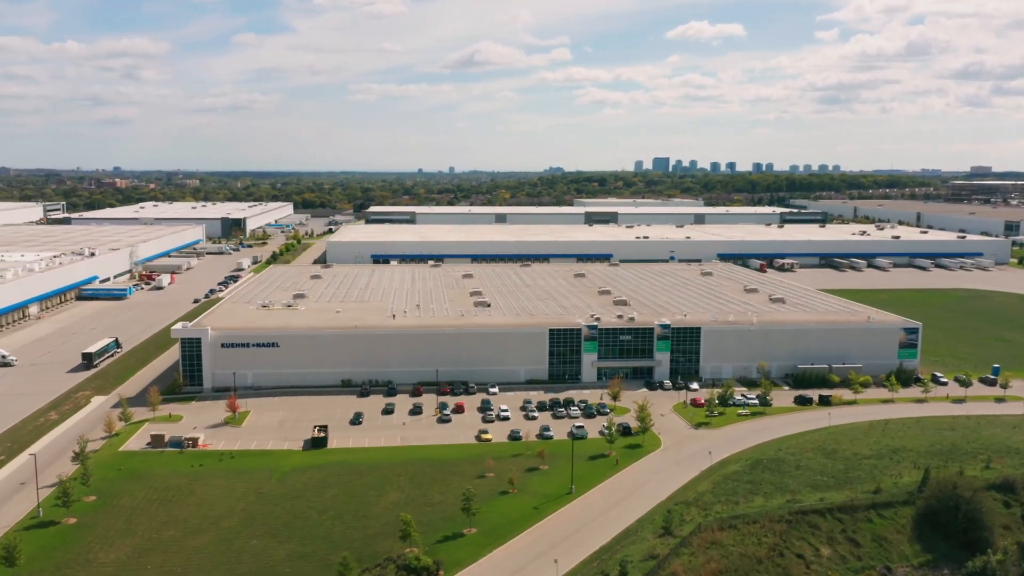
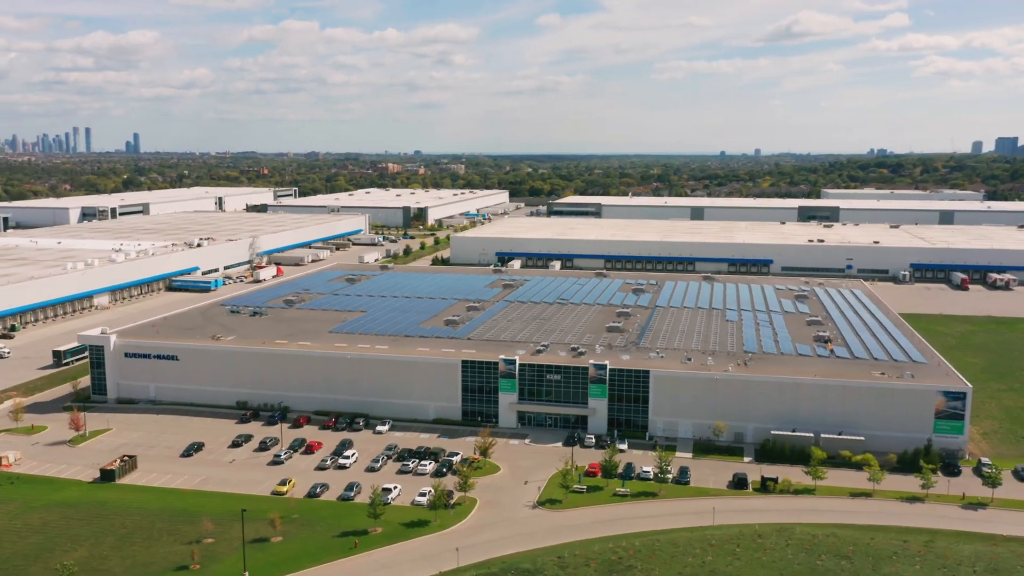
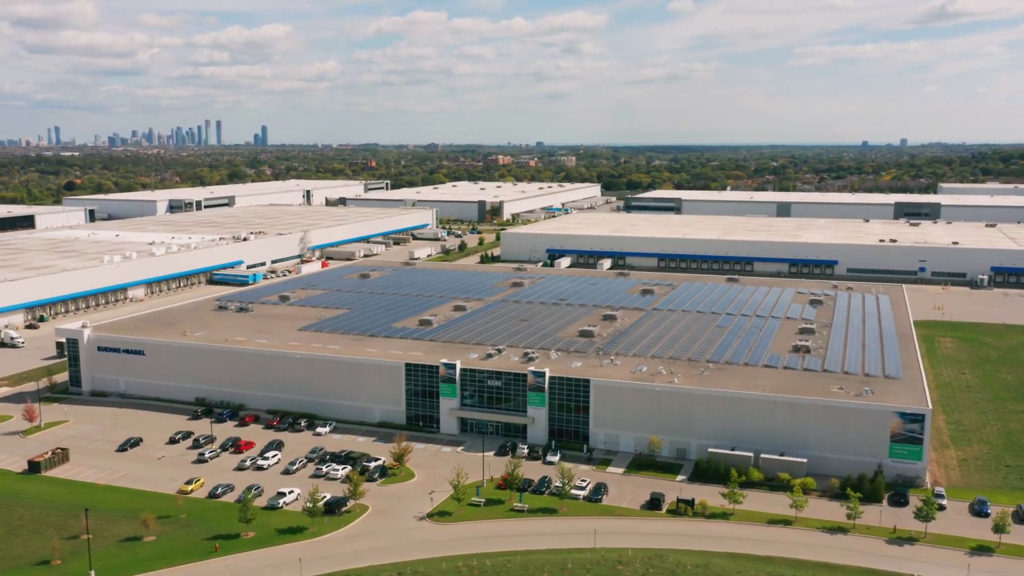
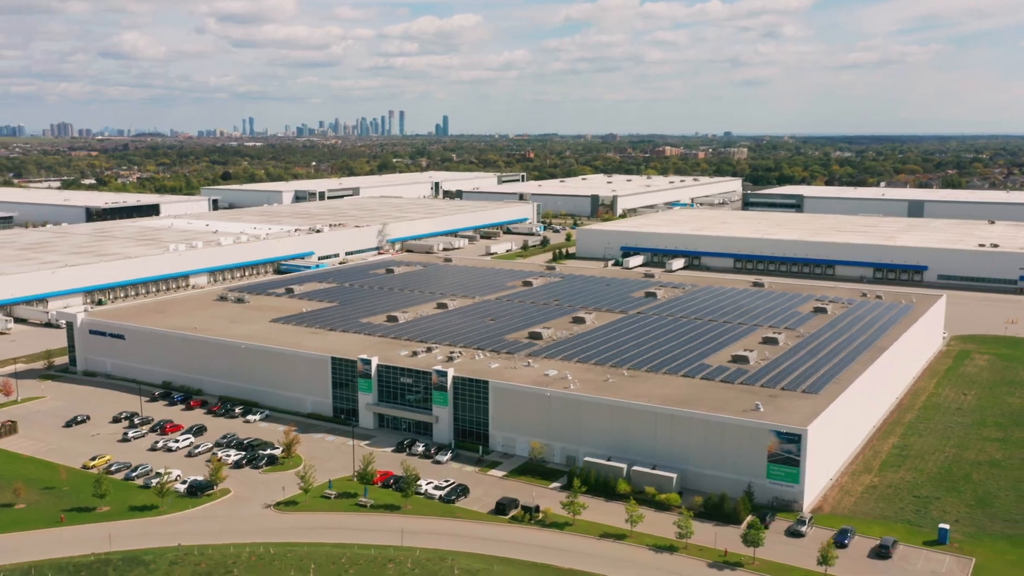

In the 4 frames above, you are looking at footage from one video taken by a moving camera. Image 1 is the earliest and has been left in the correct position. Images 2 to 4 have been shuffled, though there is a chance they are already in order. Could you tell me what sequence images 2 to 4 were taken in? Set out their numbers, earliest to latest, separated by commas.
2, 3, 4
